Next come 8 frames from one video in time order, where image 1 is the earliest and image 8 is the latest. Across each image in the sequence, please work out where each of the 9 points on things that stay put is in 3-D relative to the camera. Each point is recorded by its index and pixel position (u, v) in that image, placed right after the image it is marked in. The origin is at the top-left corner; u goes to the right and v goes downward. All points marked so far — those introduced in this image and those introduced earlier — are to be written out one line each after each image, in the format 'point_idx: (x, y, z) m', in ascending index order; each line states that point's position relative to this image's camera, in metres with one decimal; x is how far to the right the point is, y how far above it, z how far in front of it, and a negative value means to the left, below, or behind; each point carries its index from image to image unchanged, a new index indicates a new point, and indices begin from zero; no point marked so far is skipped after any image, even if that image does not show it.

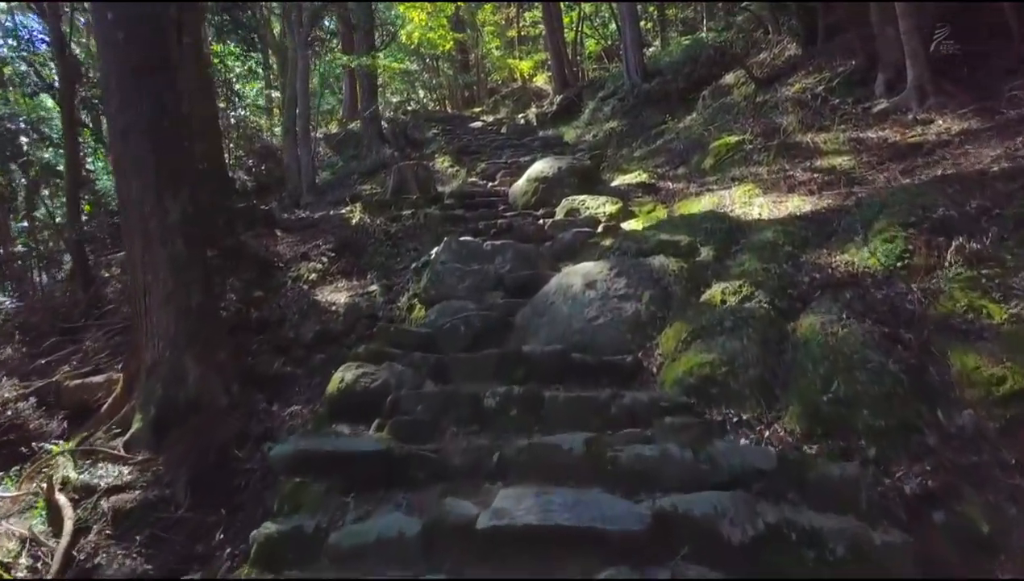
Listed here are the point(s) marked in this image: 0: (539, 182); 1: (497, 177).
0: (+0.3, +1.1, +8.1) m
1: (-0.2, +1.4, +9.8) m
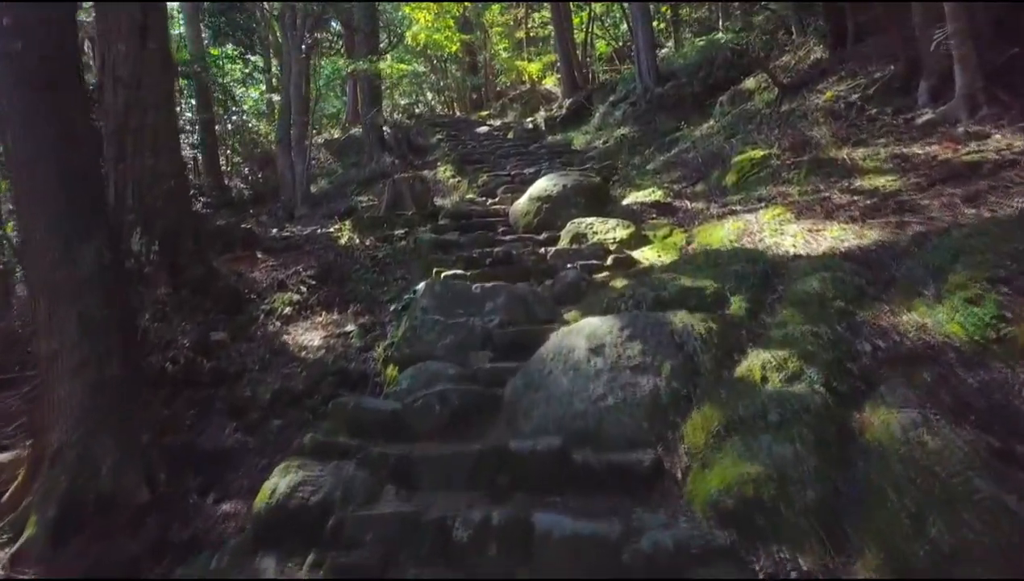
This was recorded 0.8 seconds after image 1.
0: (+0.3, +0.8, +7.3) m
1: (-0.2, +1.1, +9.0) m
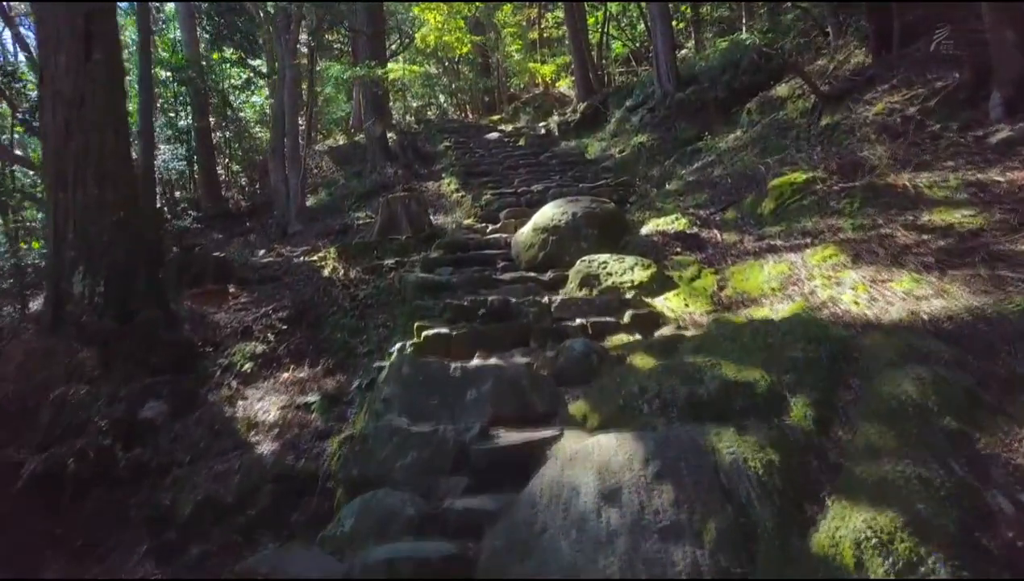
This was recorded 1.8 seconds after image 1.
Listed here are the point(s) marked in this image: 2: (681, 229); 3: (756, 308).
0: (+0.3, +0.4, +6.3) m
1: (-0.1, +0.7, +8.0) m
2: (+1.4, +0.5, +6.7) m
3: (+1.5, -0.1, +4.8) m
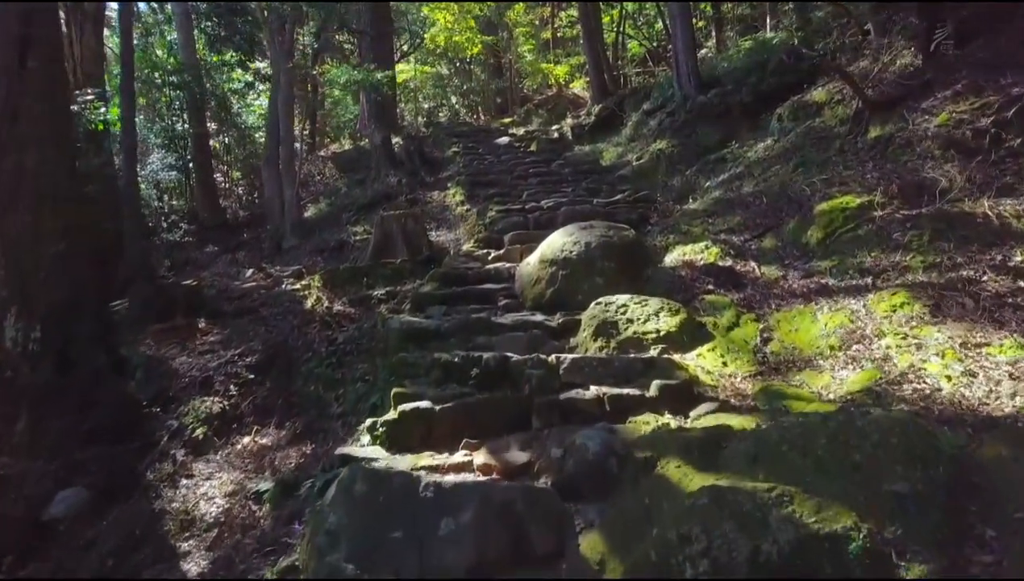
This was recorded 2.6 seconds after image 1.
0: (+0.3, +0.2, +5.4) m
1: (-0.1, +0.5, +7.1) m
2: (+1.4, +0.2, +5.7) m
3: (+1.4, -0.4, +3.8) m
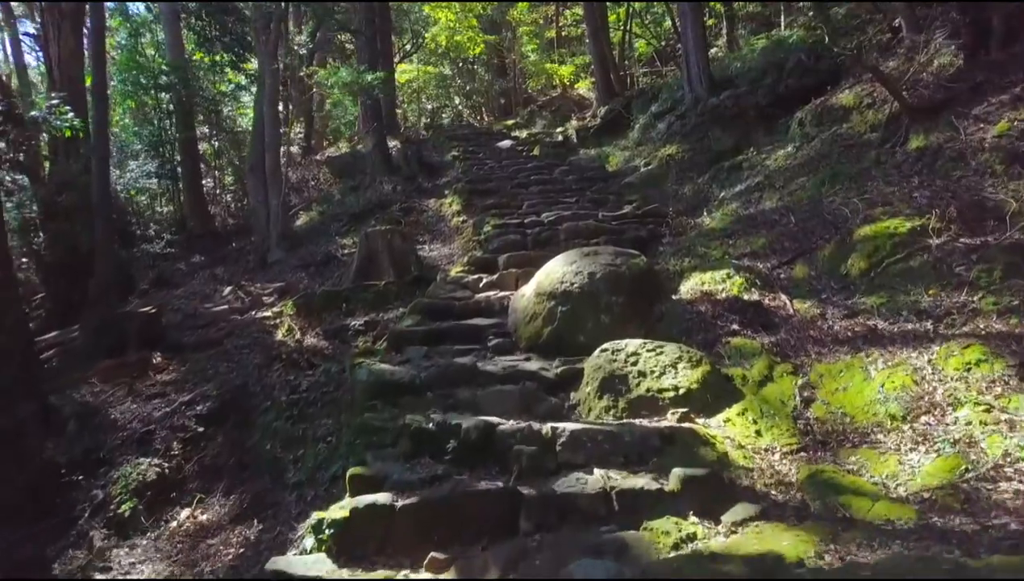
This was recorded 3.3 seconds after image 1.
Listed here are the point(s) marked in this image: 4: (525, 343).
0: (+0.2, -0.1, +4.7) m
1: (-0.1, +0.2, +6.4) m
2: (+1.4, 0.0, +5.0) m
3: (+1.4, -0.6, +3.1) m
4: (+0.1, -0.3, +4.7) m
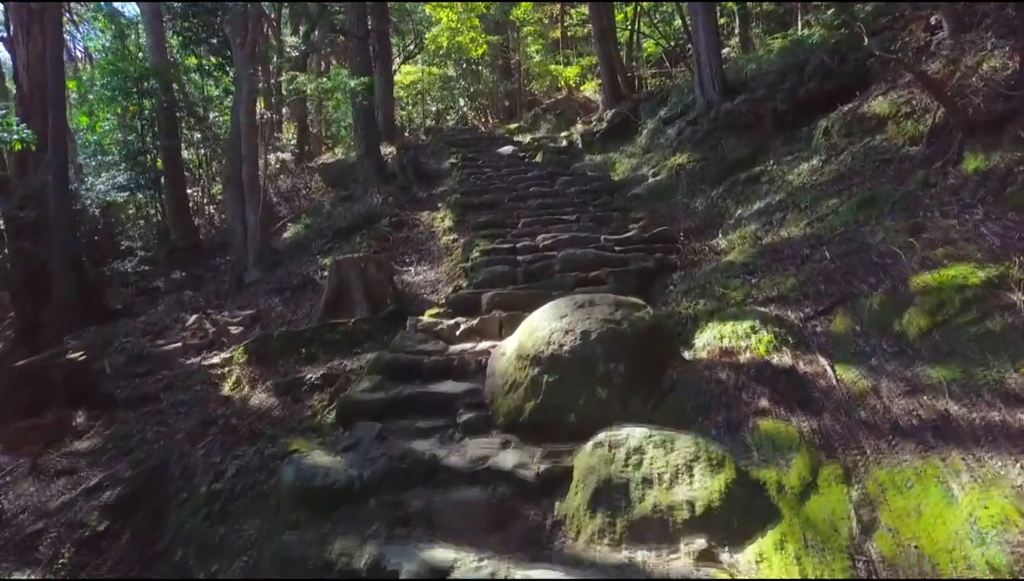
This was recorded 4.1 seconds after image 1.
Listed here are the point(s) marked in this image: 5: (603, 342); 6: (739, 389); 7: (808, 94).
0: (+0.1, -0.4, +3.8) m
1: (-0.2, -0.1, +5.5) m
2: (+1.3, -0.3, +4.0) m
3: (+1.2, -0.9, +2.2) m
4: (0.0, -0.6, +3.8) m
5: (+0.4, -0.2, +3.8) m
6: (+1.1, -0.5, +3.8) m
7: (+3.9, +2.6, +10.5) m
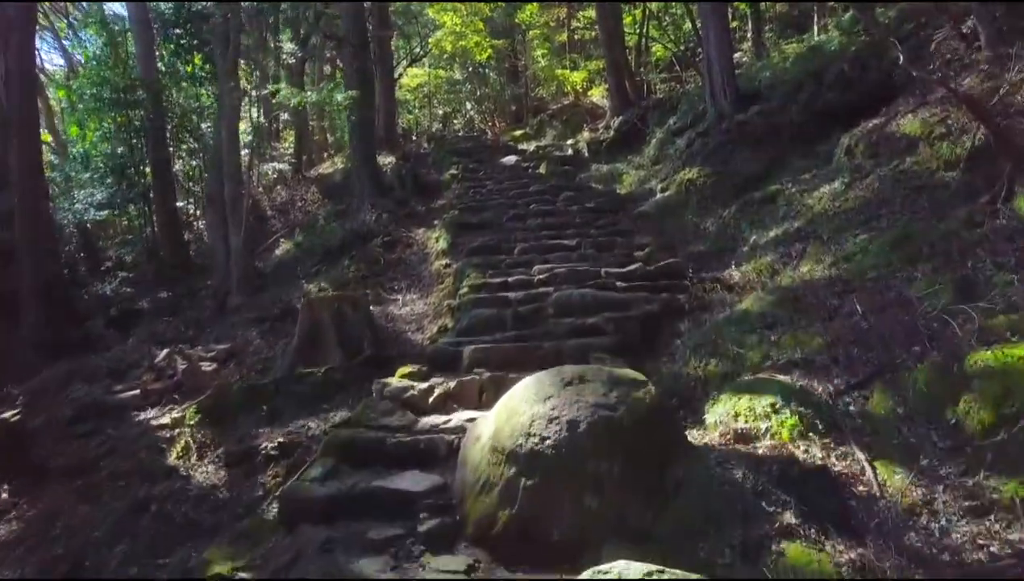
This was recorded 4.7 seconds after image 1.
0: (0.0, -0.7, +3.1) m
1: (-0.3, -0.4, +4.8) m
2: (+1.2, -0.6, +3.4) m
3: (+1.1, -1.3, +1.5) m
4: (-0.2, -0.9, +3.2) m
5: (+0.3, -0.6, +3.1) m
6: (+1.0, -0.8, +3.1) m
7: (+3.9, +2.2, +9.8) m
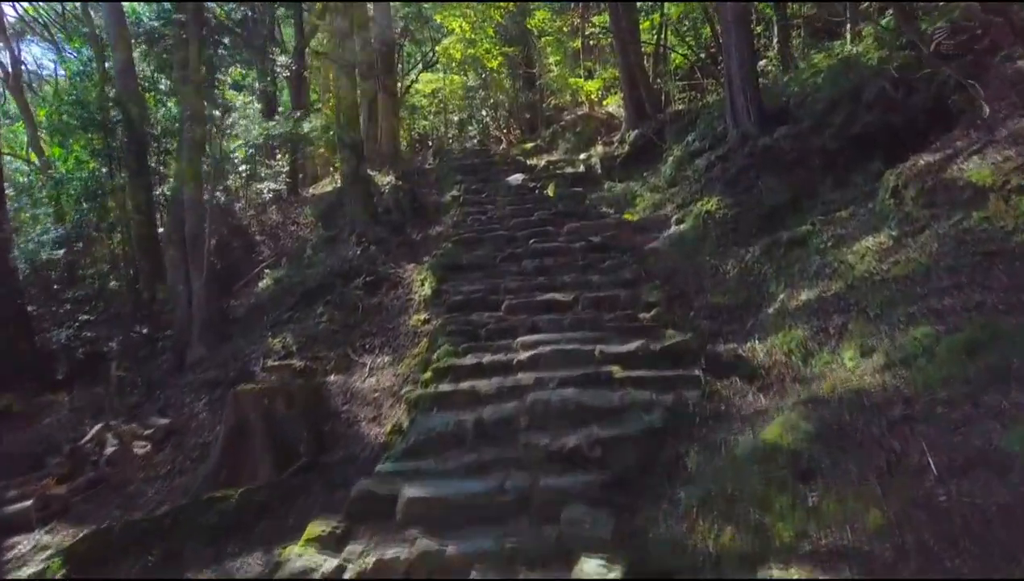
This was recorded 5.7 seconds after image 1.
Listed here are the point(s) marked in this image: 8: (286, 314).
0: (-0.3, -1.3, +2.0) m
1: (-0.5, -1.0, +3.7) m
2: (+0.9, -1.2, +2.2) m
3: (+0.8, -1.8, +0.3) m
4: (-0.4, -1.5, +2.0) m
5: (0.0, -1.1, +1.9) m
6: (+0.7, -1.4, +1.9) m
7: (+3.8, +1.7, +8.5) m
8: (-2.7, -0.2, +9.7) m
